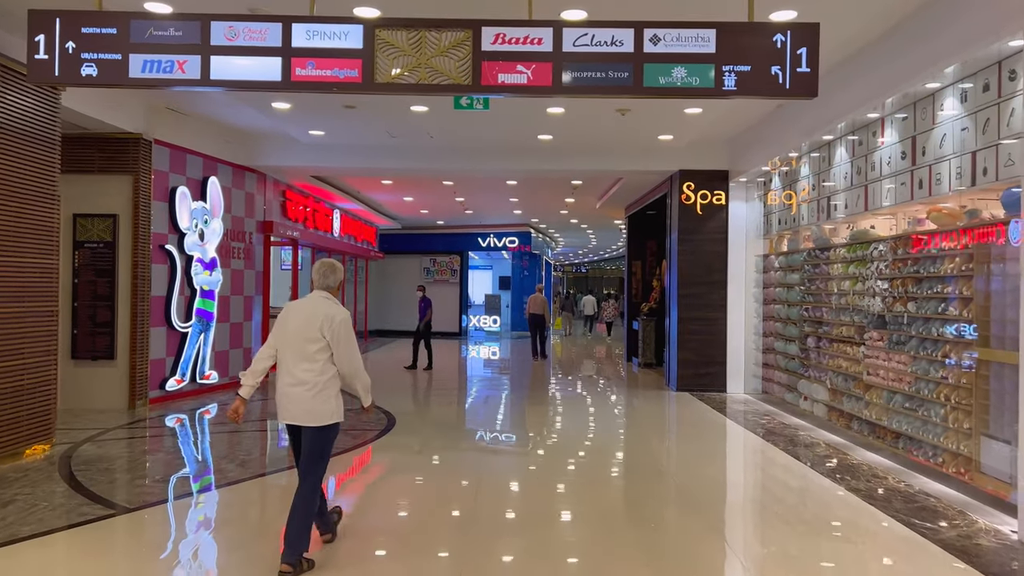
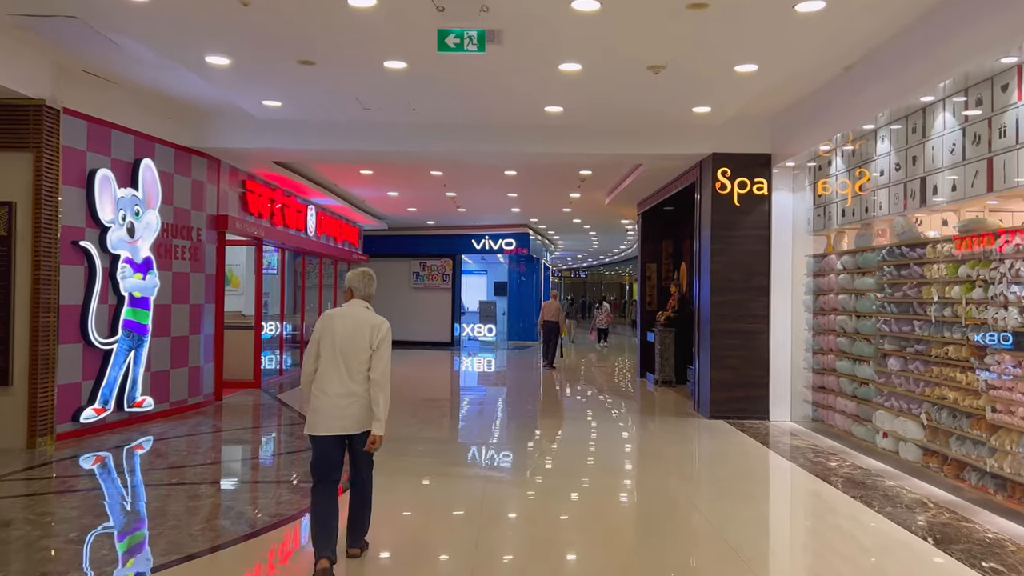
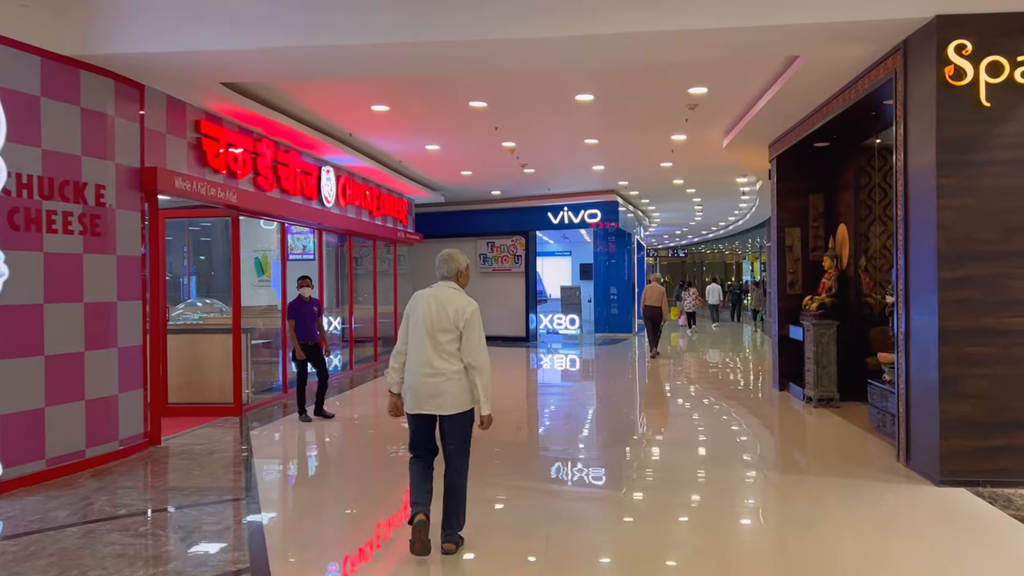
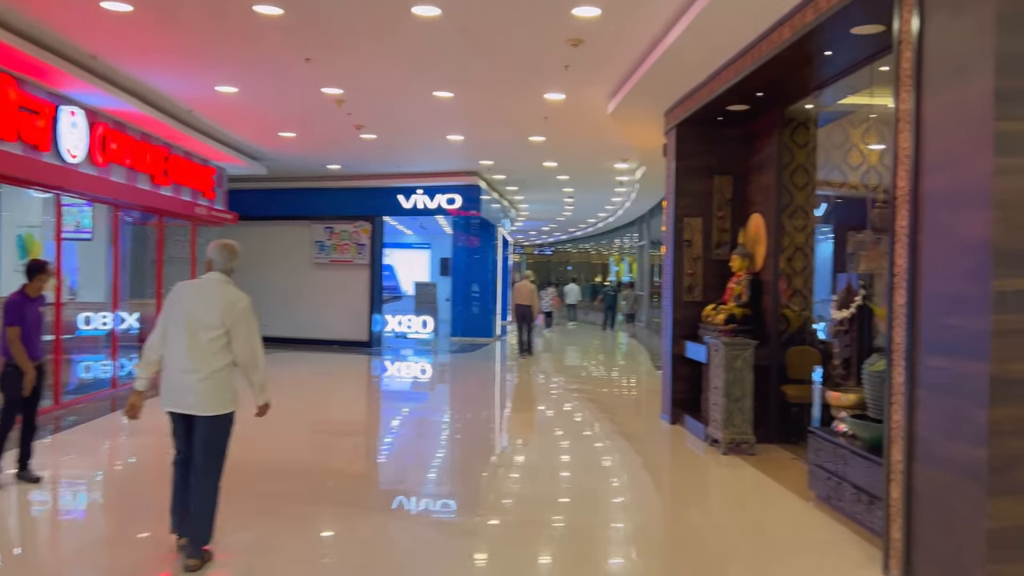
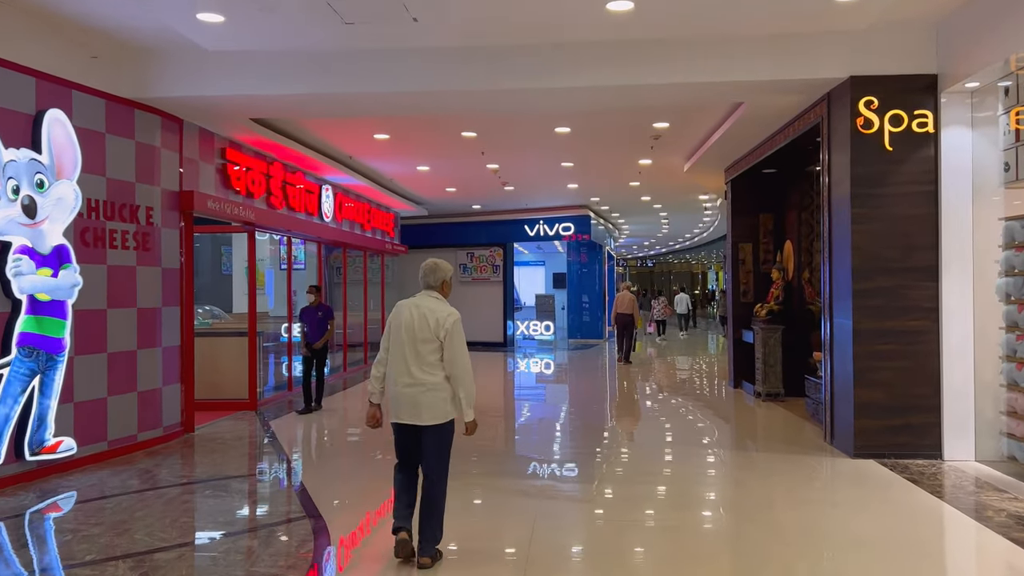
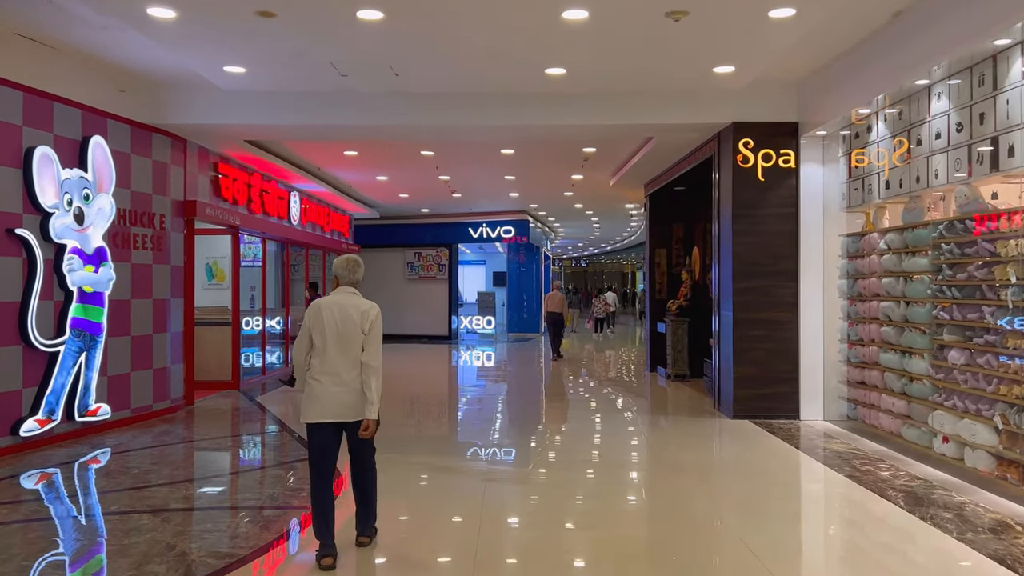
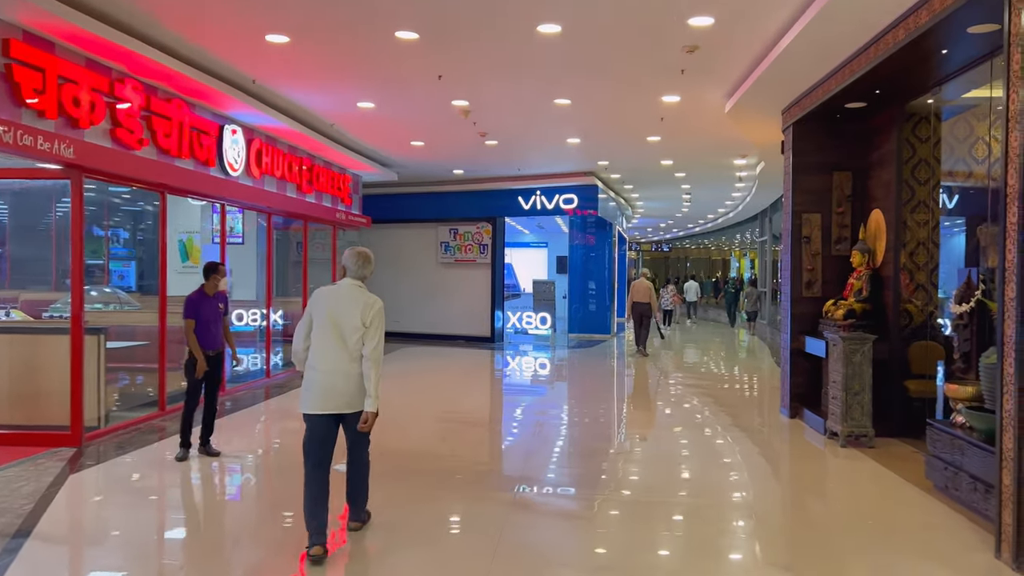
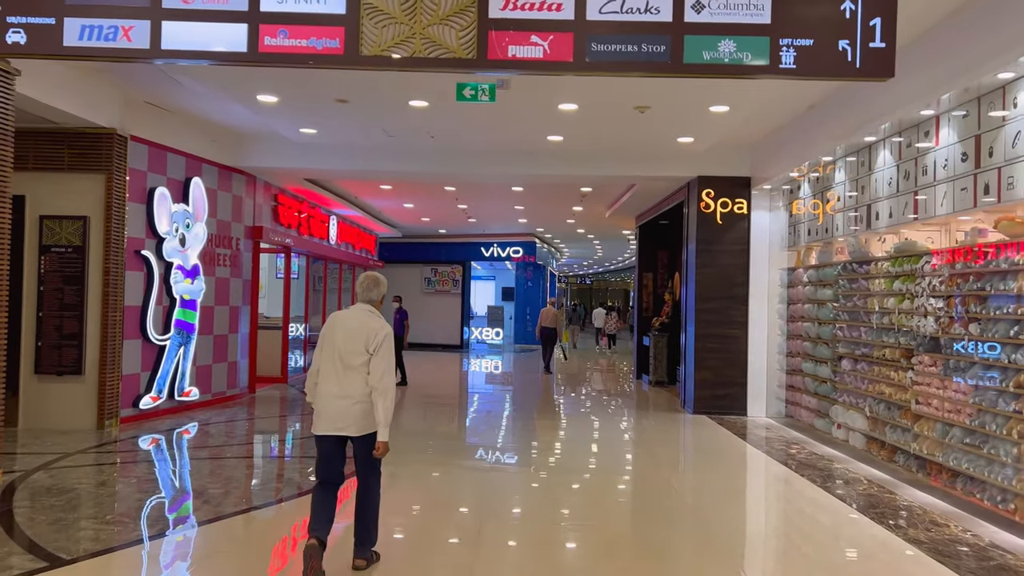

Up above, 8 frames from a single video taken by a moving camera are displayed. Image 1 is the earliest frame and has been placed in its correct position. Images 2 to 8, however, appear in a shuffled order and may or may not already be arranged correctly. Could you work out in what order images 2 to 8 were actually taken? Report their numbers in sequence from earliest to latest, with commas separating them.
8, 2, 6, 5, 3, 7, 4
